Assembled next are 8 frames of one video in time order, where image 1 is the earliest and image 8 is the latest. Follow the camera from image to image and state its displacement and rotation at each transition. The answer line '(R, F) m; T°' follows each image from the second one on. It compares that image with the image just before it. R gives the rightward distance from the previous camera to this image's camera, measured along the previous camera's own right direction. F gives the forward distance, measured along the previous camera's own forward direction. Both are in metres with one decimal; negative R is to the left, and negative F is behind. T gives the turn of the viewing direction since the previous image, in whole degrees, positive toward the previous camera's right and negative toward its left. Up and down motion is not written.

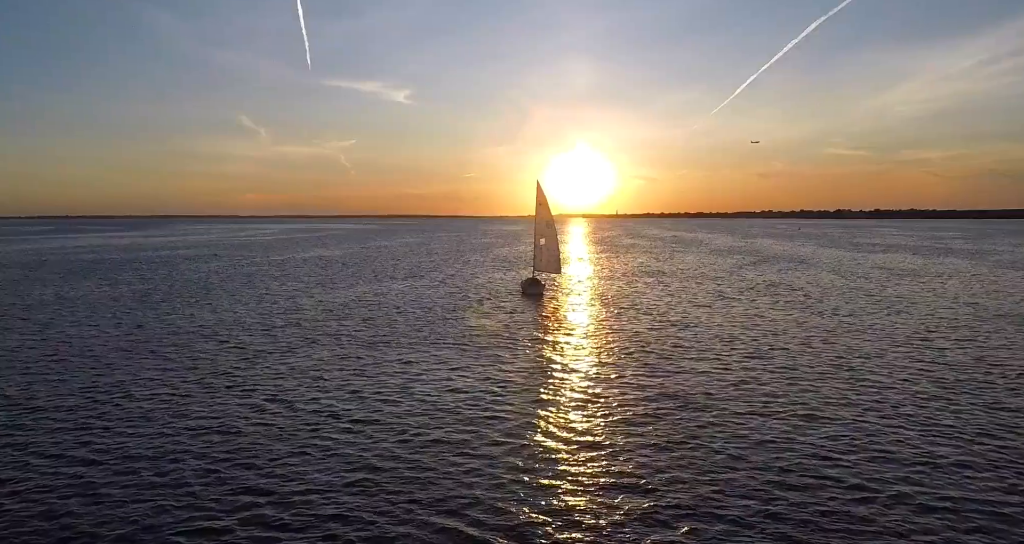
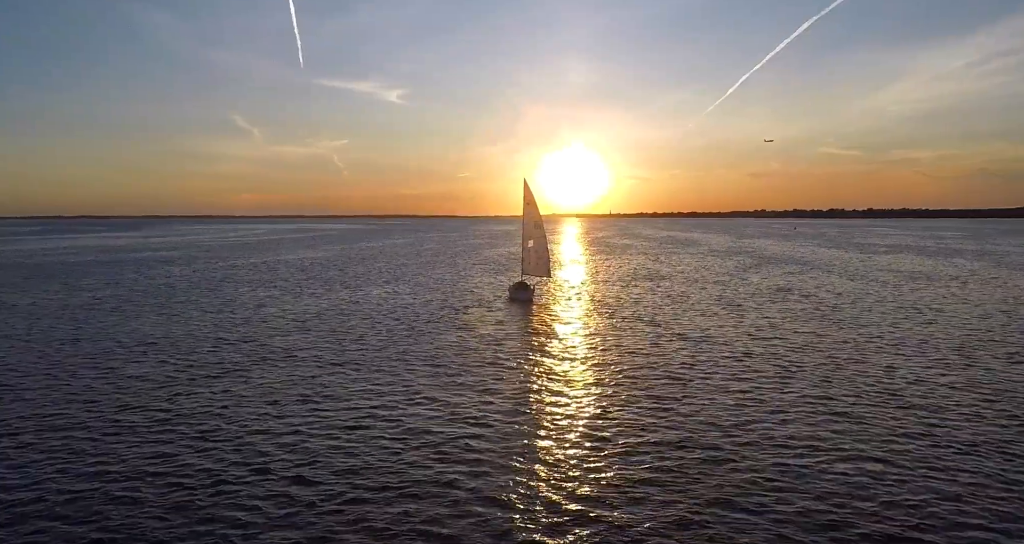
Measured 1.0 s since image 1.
(+0.5, +3.8) m; +1°
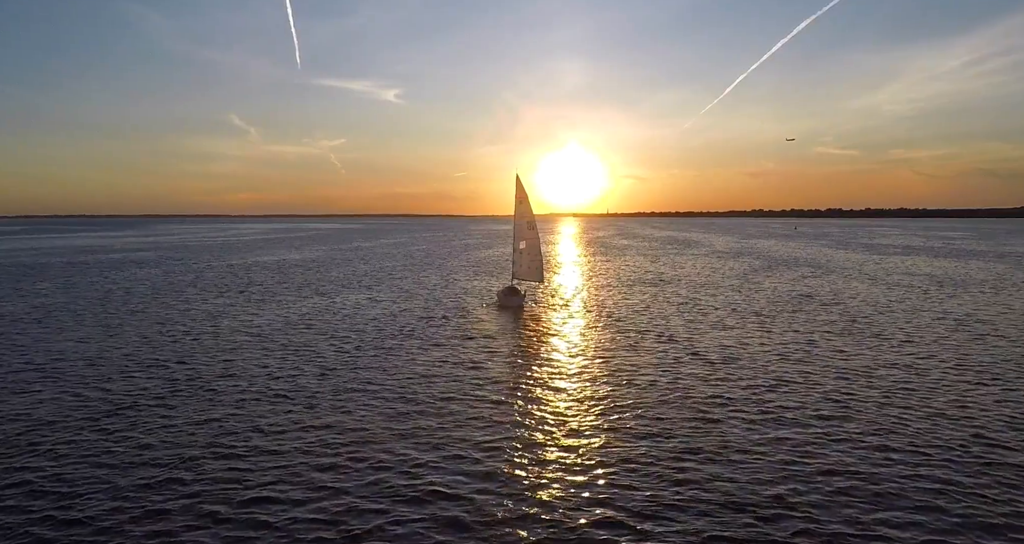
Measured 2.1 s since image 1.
(+0.4, +4.7) m; 0°
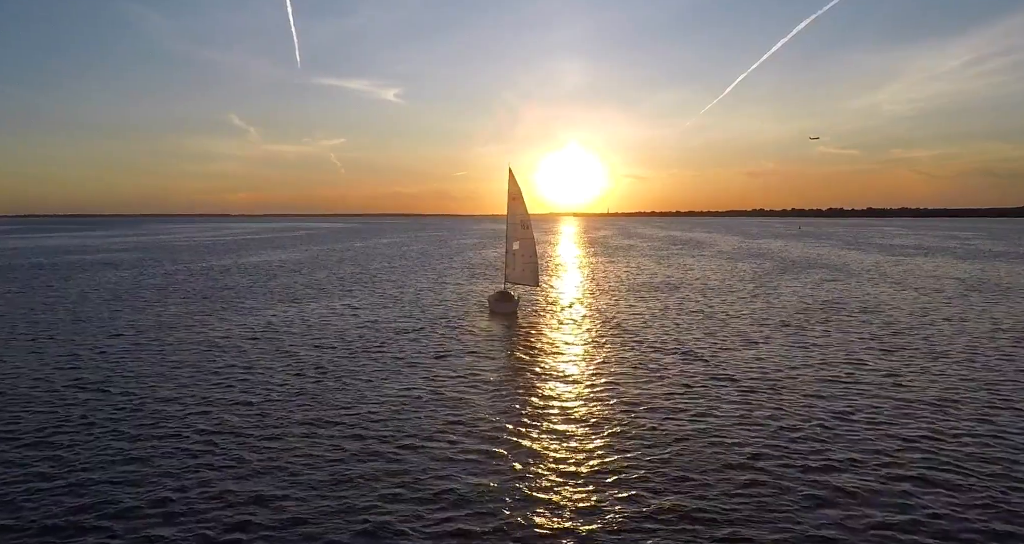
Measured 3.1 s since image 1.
(+0.4, +4.6) m; 0°
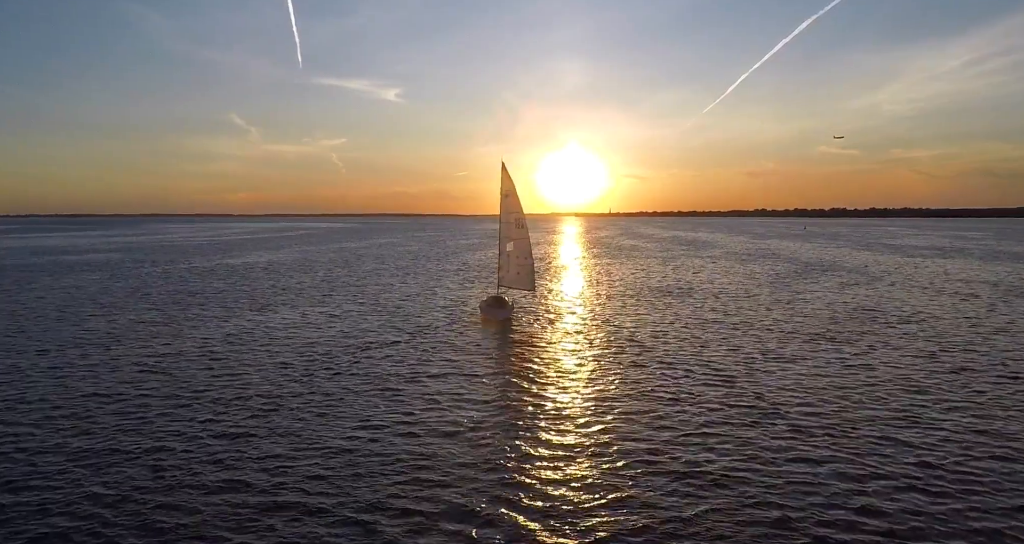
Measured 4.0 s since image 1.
(+0.2, +3.9) m; 0°
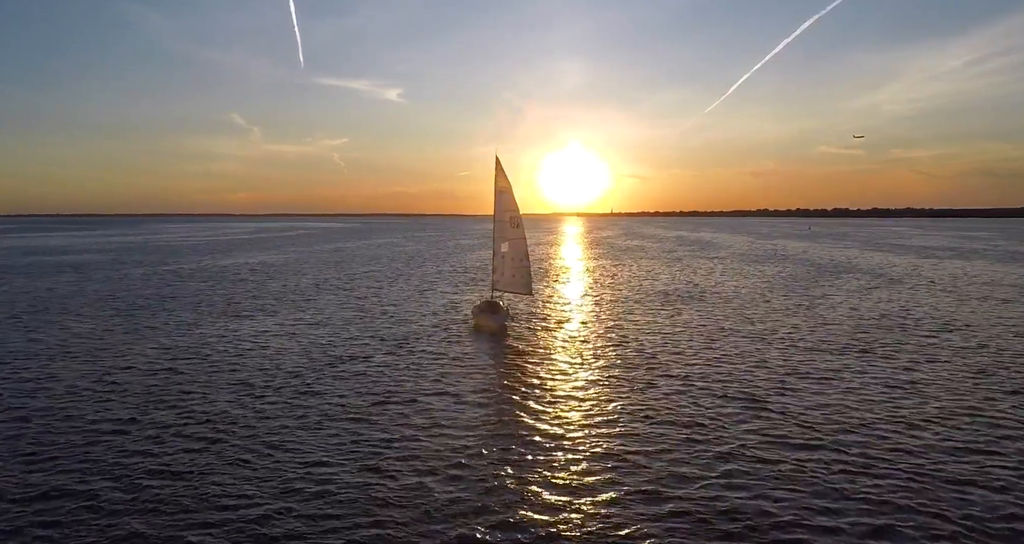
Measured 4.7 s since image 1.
(0.0, +2.9) m; 0°
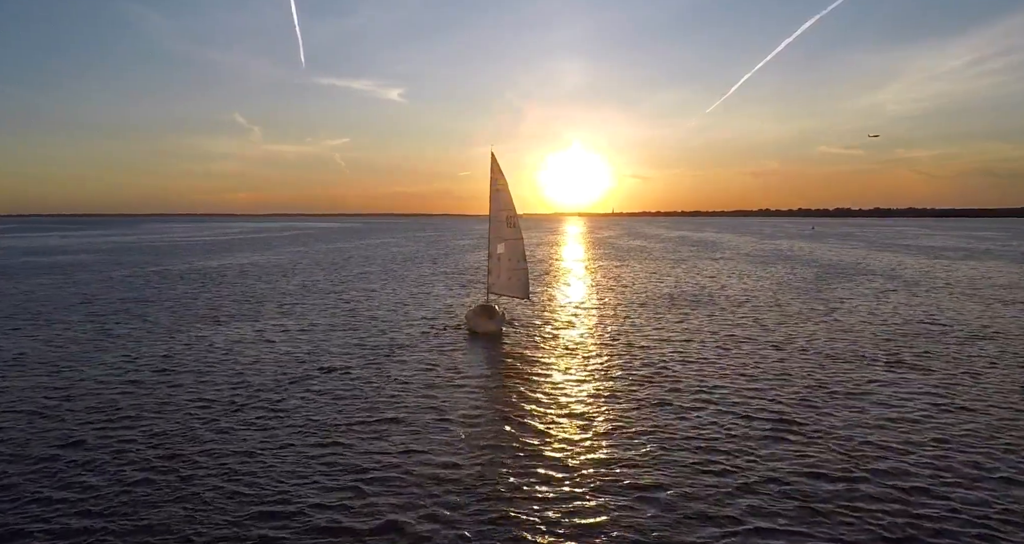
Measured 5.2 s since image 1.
(+0.1, +2.3) m; 0°
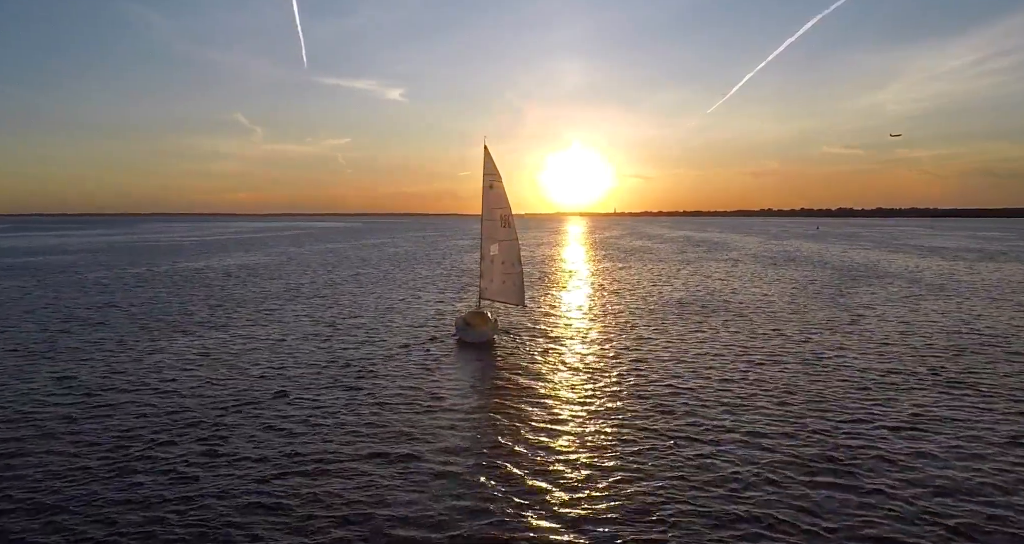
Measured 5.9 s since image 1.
(0.0, +2.9) m; 0°
